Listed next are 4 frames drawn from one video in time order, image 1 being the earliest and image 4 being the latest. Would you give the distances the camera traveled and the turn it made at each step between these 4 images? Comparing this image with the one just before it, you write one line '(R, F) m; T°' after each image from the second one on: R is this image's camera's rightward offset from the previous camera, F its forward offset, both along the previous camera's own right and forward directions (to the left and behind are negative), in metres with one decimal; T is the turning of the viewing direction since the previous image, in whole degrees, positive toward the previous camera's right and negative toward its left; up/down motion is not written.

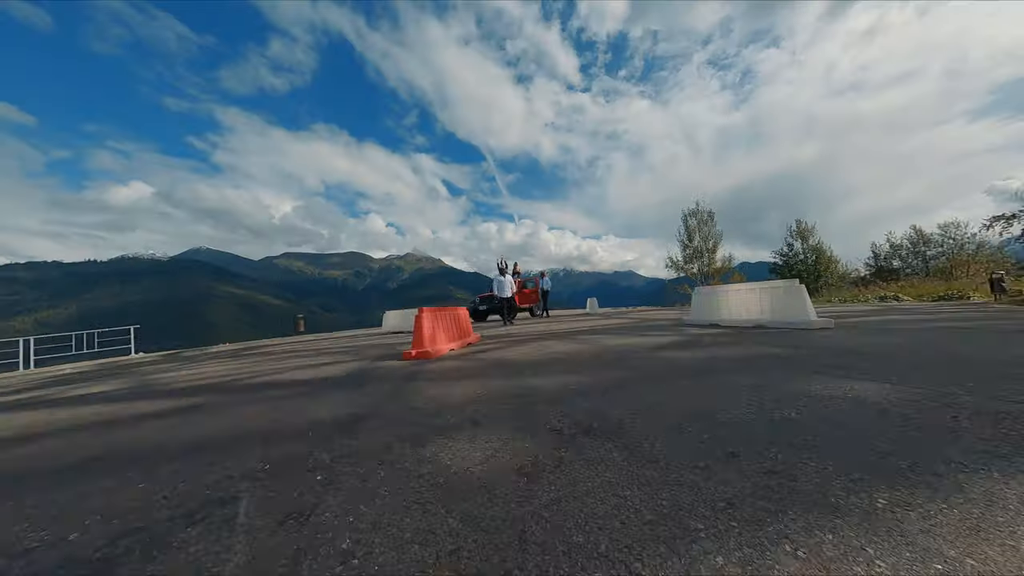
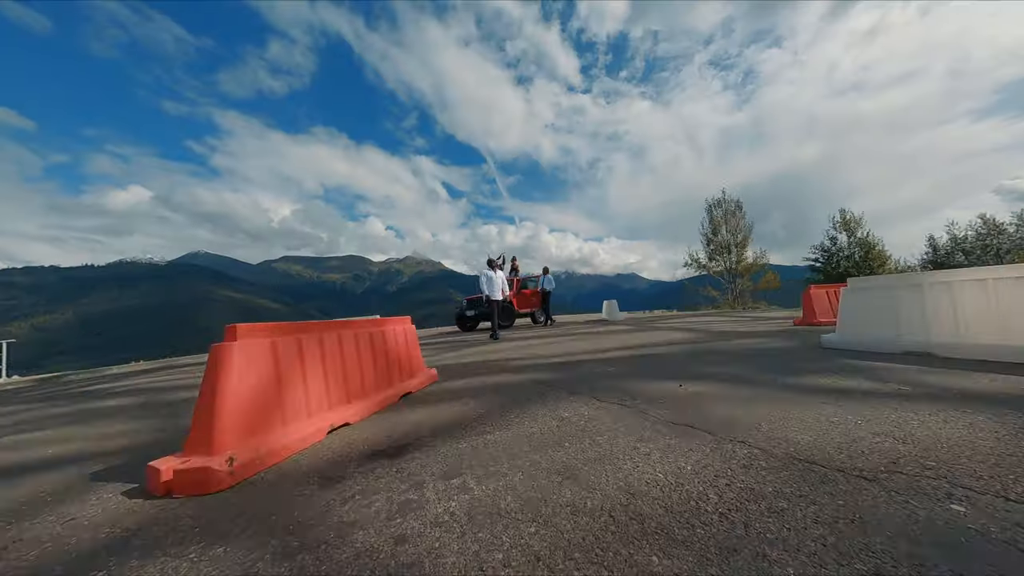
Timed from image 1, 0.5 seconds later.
(0.0, +1.1) m; 0°
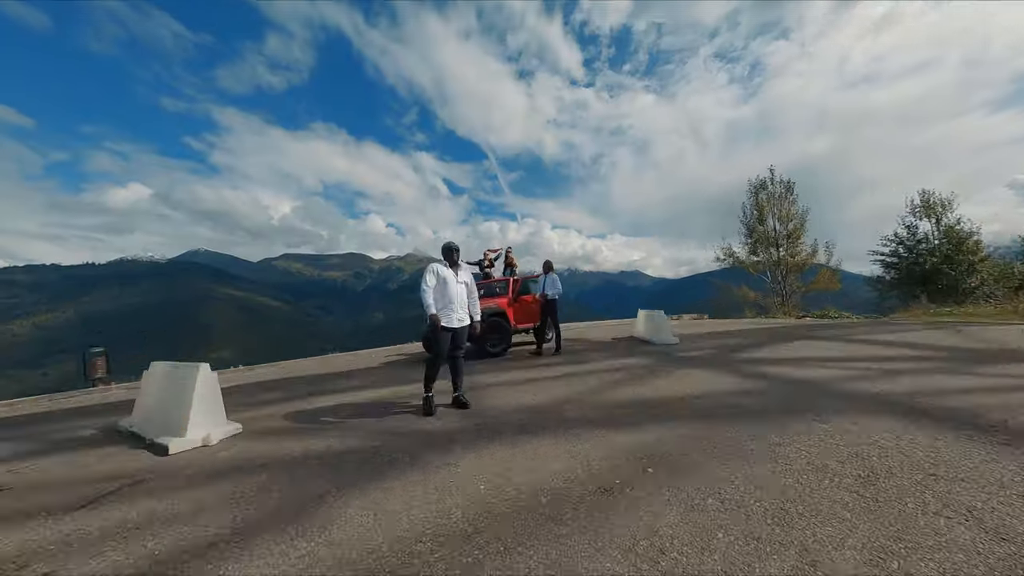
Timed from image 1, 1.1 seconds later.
(+0.1, +1.3) m; 0°
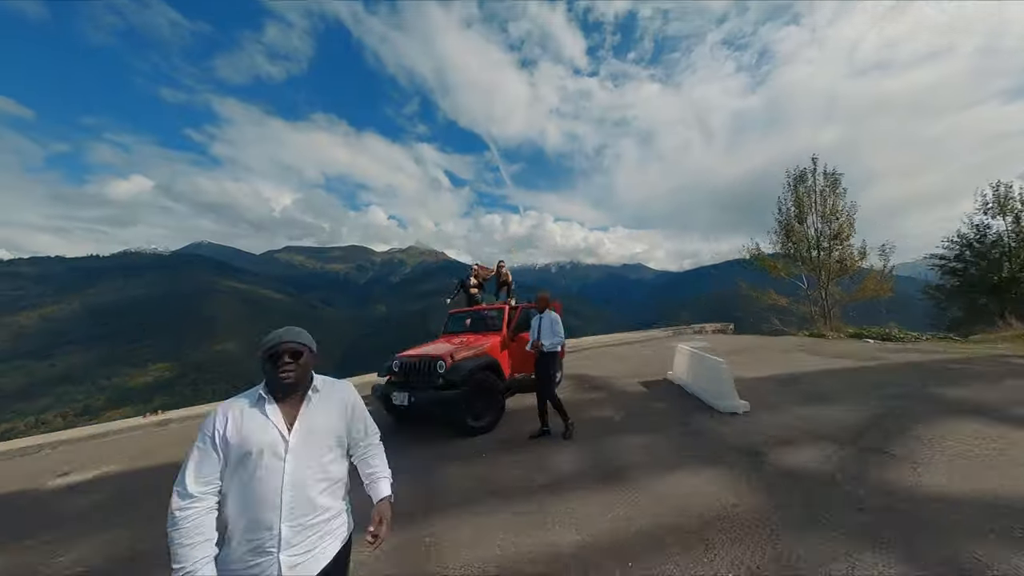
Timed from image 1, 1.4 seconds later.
(0.0, +0.7) m; 0°
